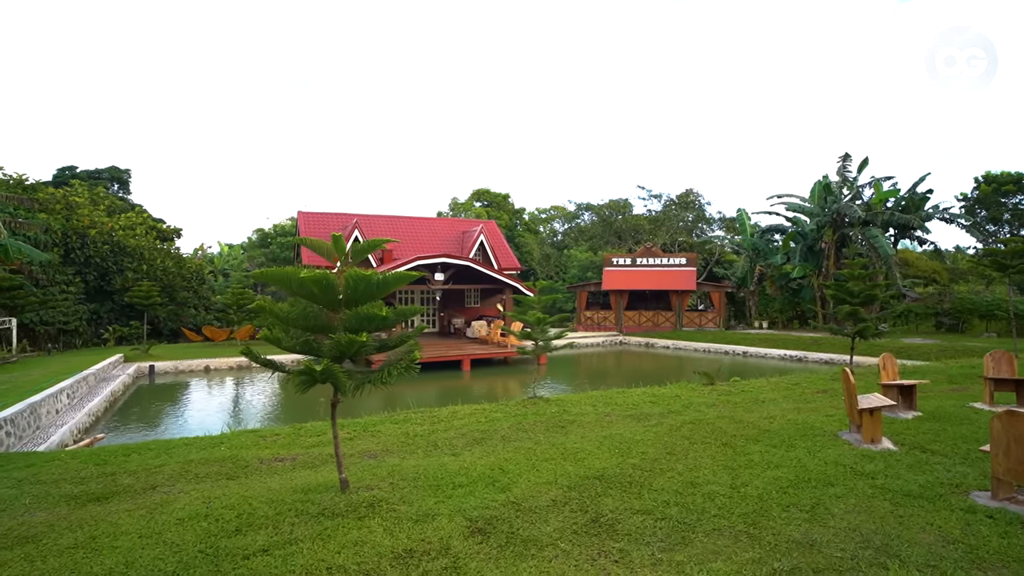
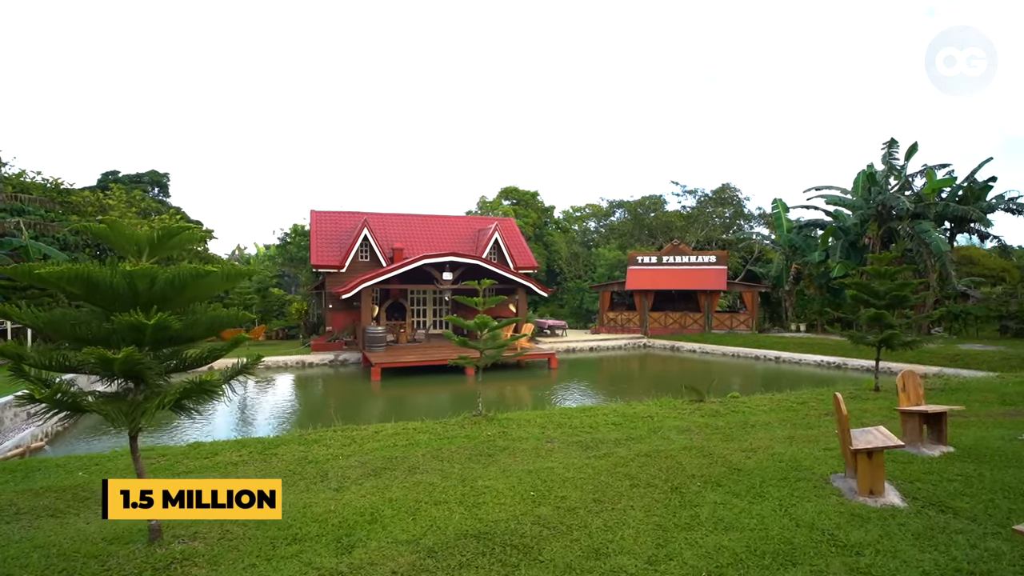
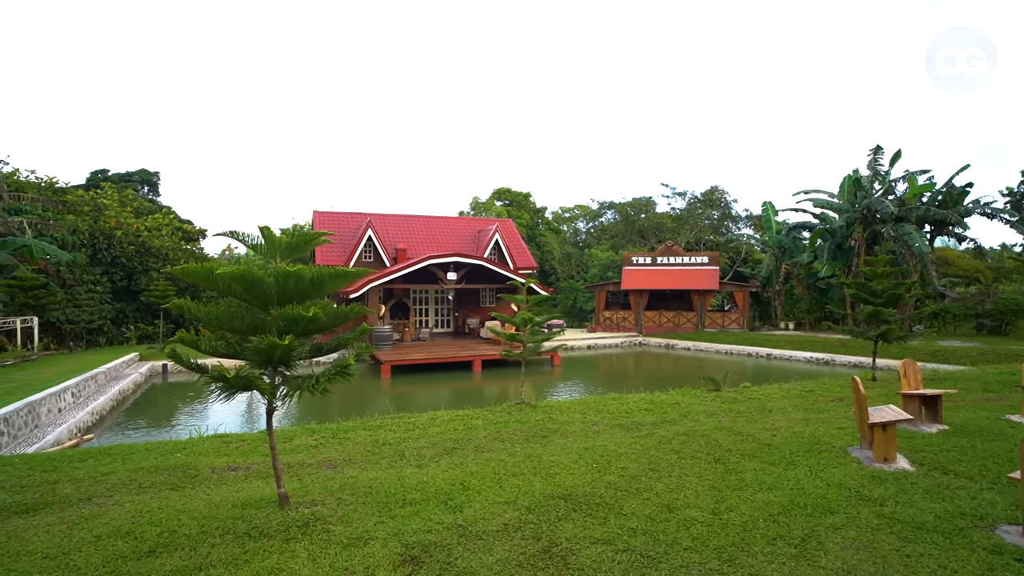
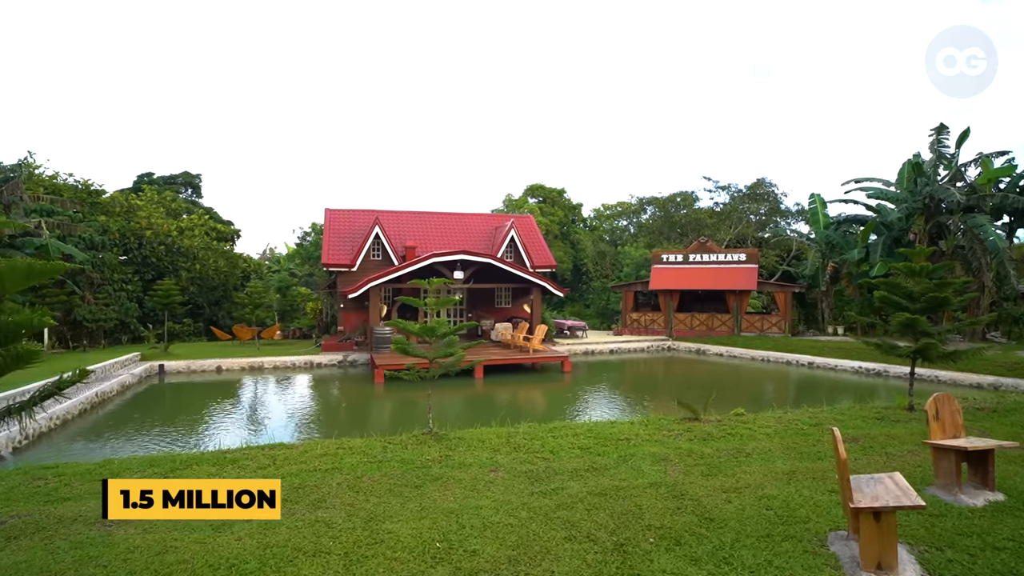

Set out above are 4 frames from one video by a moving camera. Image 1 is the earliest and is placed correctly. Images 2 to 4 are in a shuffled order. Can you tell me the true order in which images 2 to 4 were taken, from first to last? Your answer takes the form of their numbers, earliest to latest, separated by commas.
3, 2, 4
